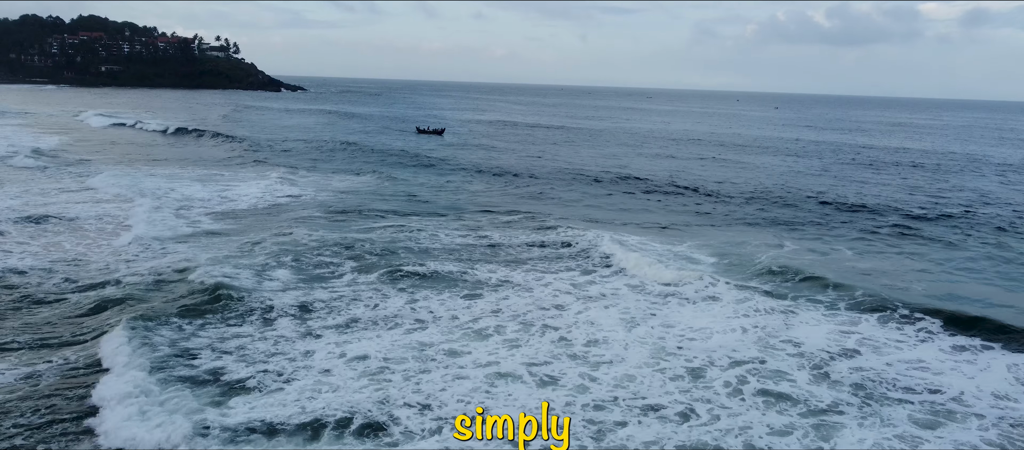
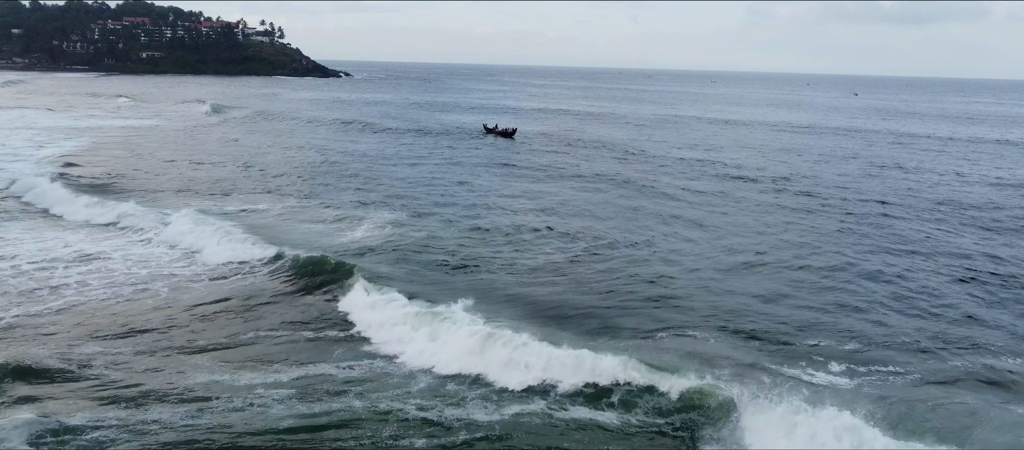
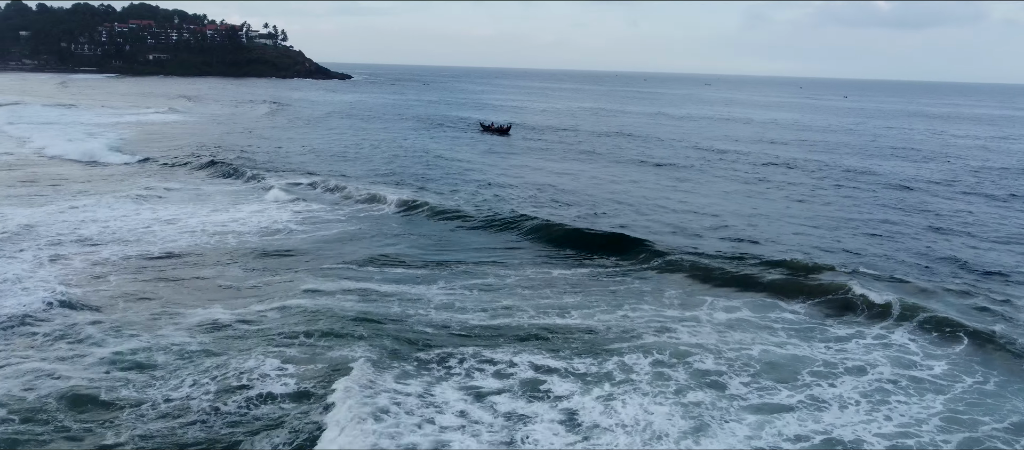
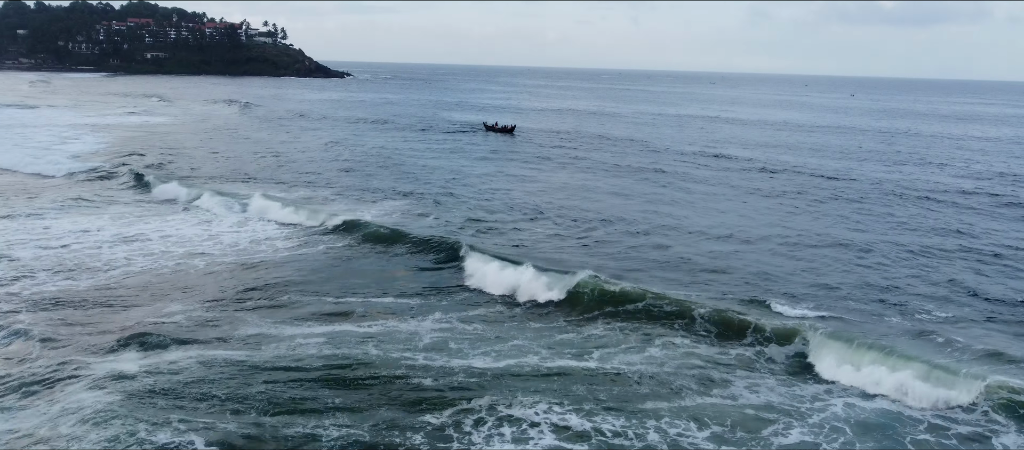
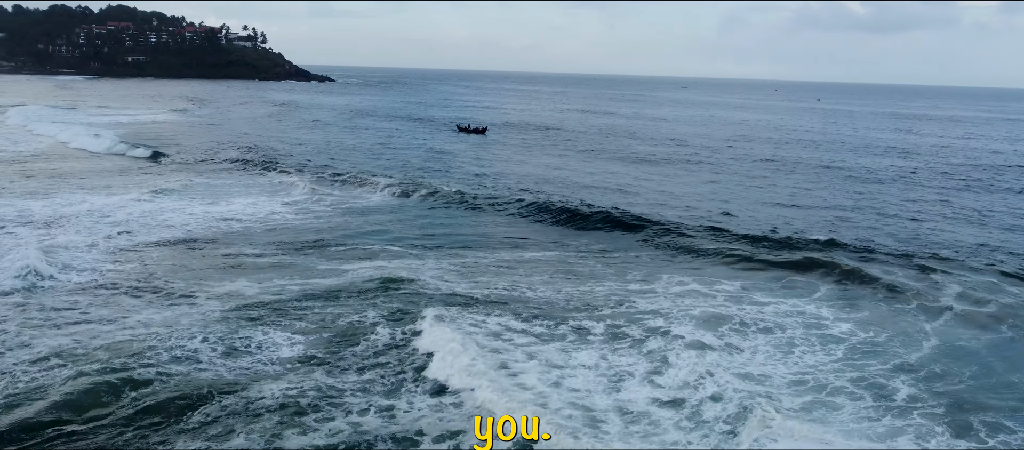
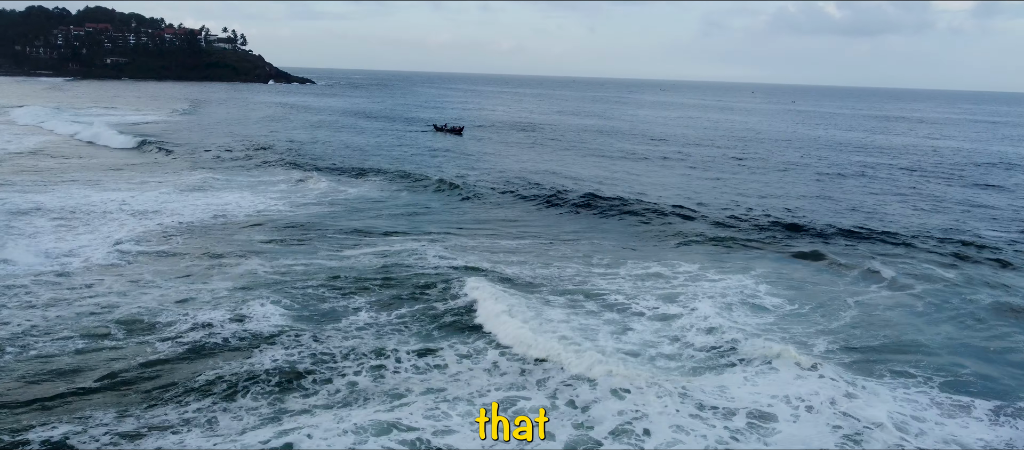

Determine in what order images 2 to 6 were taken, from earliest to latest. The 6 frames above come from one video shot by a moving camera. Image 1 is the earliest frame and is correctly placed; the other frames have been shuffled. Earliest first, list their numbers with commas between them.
6, 5, 3, 4, 2
